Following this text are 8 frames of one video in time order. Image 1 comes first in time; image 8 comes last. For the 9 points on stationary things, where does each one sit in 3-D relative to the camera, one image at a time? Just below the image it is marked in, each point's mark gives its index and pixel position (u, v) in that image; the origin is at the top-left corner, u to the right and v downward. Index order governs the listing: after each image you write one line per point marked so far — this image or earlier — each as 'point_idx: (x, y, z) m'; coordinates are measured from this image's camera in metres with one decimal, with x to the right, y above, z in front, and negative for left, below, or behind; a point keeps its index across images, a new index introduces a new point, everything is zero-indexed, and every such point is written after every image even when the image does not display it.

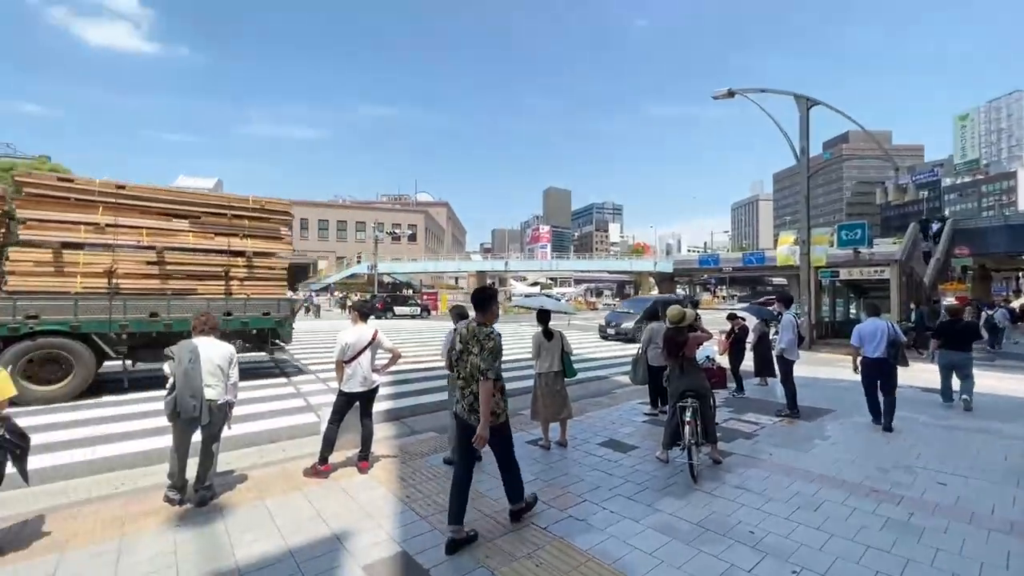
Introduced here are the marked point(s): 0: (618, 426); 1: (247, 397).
0: (+1.9, -2.5, +7.9) m
1: (-5.8, -2.4, +9.3) m
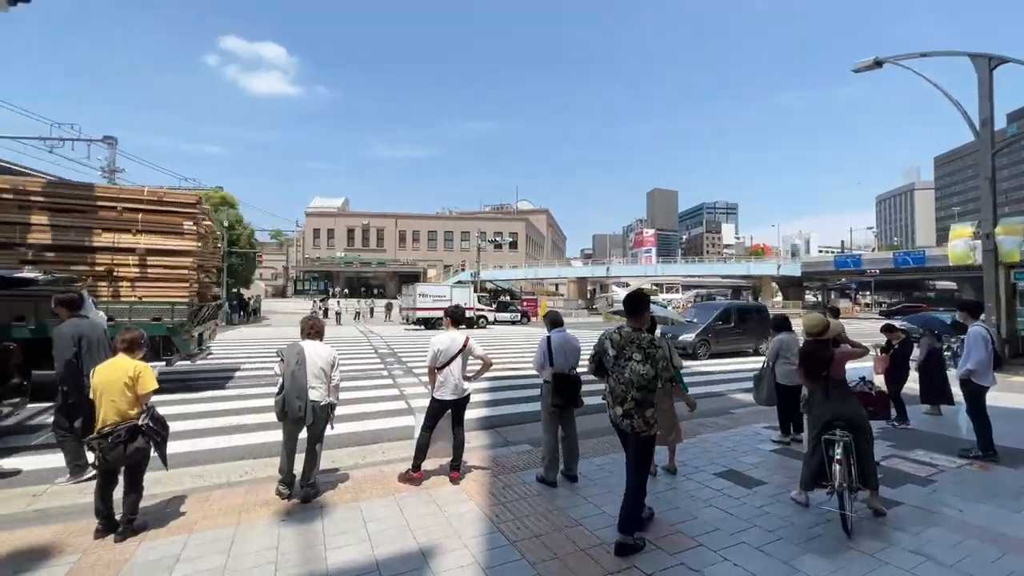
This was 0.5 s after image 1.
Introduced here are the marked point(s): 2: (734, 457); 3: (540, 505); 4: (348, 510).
0: (+3.6, -2.6, +6.8) m
1: (-3.6, -2.5, +10.0) m
2: (+3.4, -2.6, +6.6) m
3: (+0.4, -2.6, +5.1) m
4: (-1.9, -2.6, +5.0) m
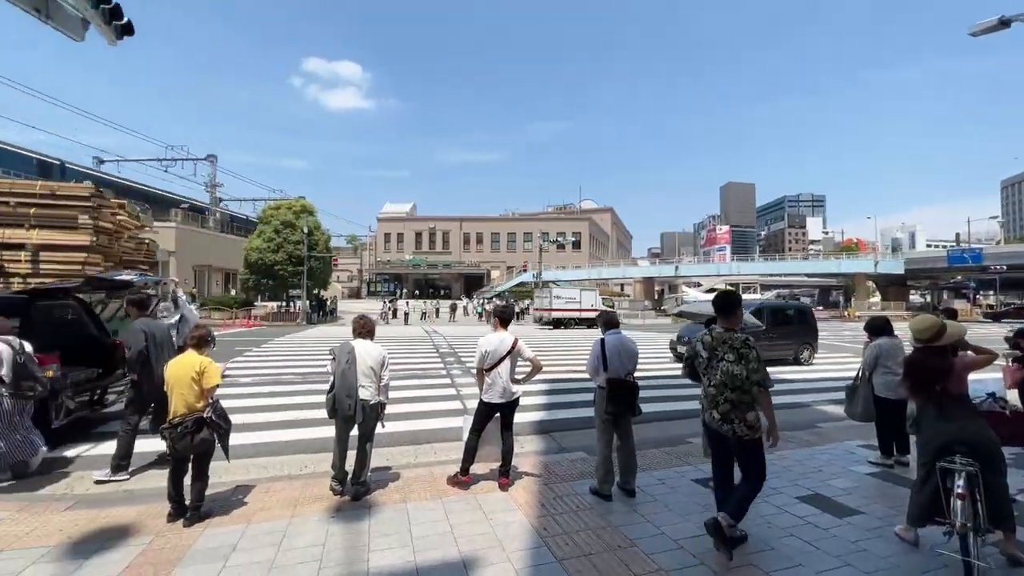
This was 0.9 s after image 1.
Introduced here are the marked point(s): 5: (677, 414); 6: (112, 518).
0: (+4.3, -2.6, +5.9) m
1: (-2.3, -2.5, +10.1) m
2: (+4.1, -2.6, +5.8) m
3: (+0.9, -2.6, +4.8) m
4: (-1.3, -2.5, +4.9) m
5: (+3.5, -2.7, +9.1) m
6: (-4.4, -2.5, +4.7) m
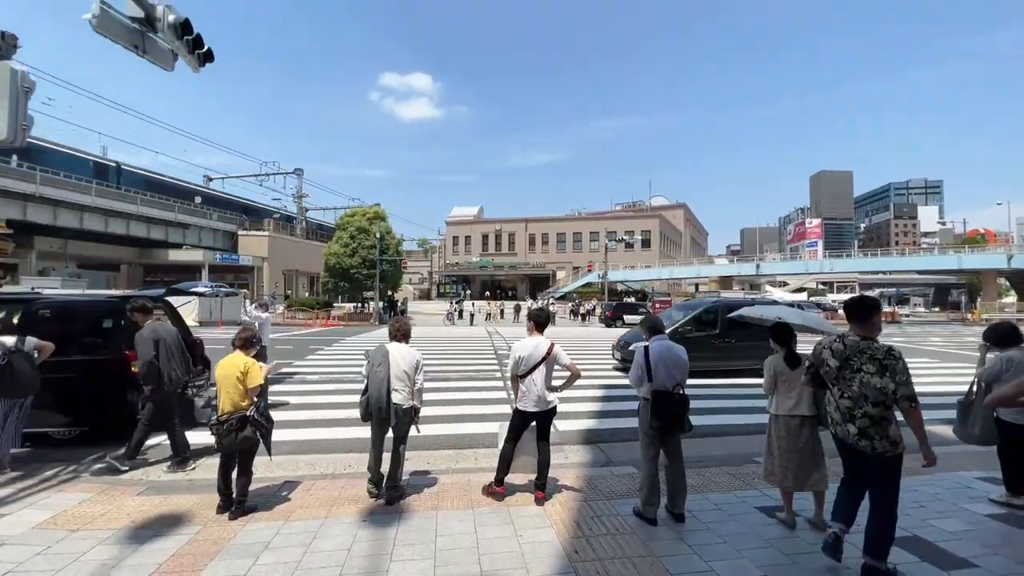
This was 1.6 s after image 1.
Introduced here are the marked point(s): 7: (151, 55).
0: (+4.8, -2.6, +4.9) m
1: (-1.1, -2.6, +10.1) m
2: (+4.6, -2.6, +4.8) m
3: (+1.2, -2.6, +4.3) m
4: (-1.0, -2.6, +4.8) m
5: (+4.4, -2.7, +8.2) m
6: (-4.0, -2.6, +5.1) m
7: (-7.7, +5.0, +9.3) m
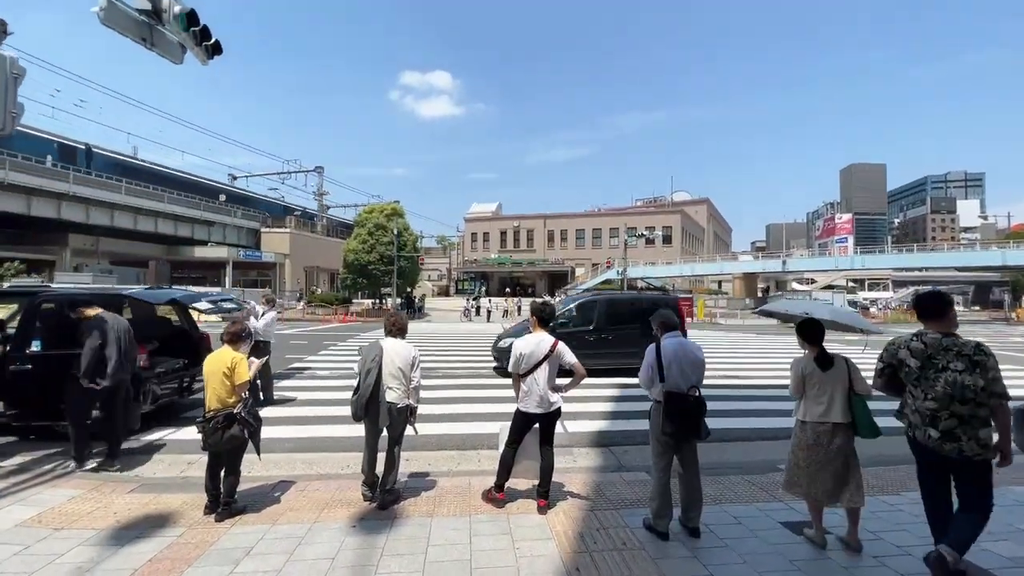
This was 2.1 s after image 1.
0: (+4.7, -2.5, +4.4) m
1: (-0.9, -2.4, +9.8) m
2: (+4.6, -2.5, +4.3) m
3: (+1.2, -2.5, +3.9) m
4: (-1.0, -2.5, +4.5) m
5: (+4.5, -2.6, +7.6) m
6: (-4.0, -2.5, +4.9) m
7: (-7.5, +5.1, +9.3) m
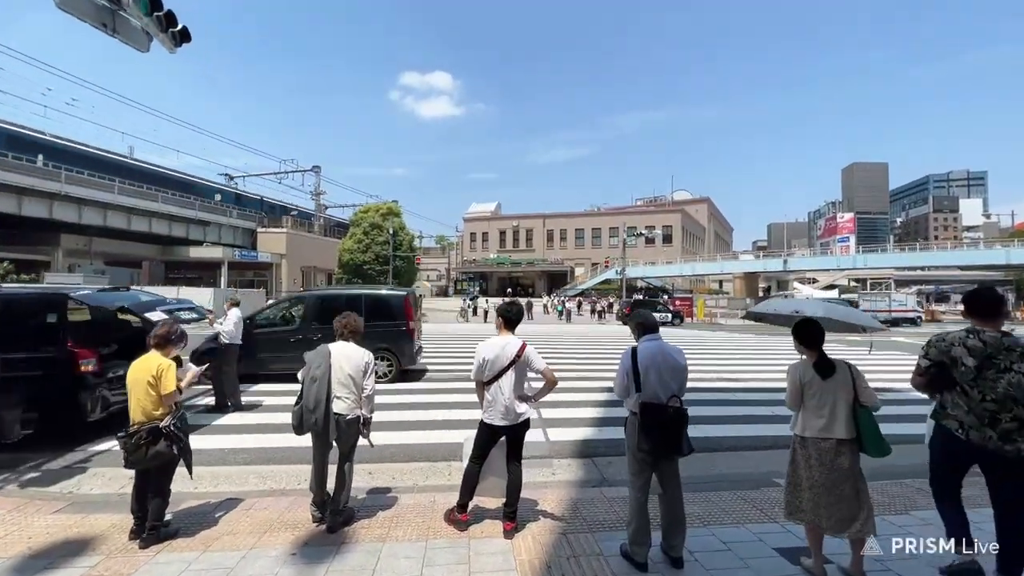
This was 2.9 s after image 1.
0: (+4.4, -2.4, +3.8) m
1: (-1.3, -2.4, +9.3) m
2: (+4.2, -2.4, +3.7) m
3: (+0.8, -2.5, +3.4) m
4: (-1.4, -2.5, +4.0) m
5: (+4.2, -2.5, +7.1) m
6: (-4.4, -2.4, +4.4) m
7: (-7.9, +5.1, +8.8) m
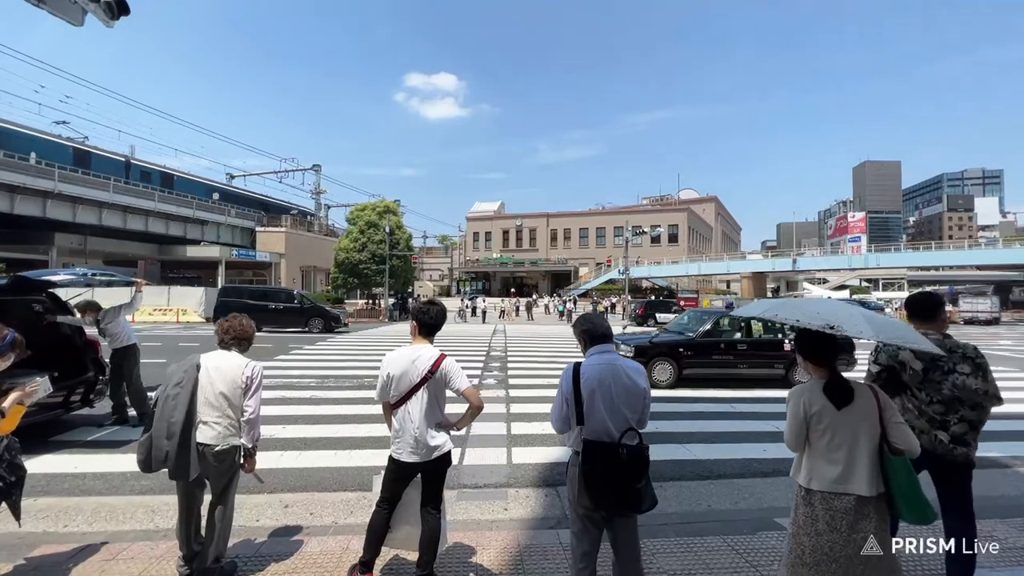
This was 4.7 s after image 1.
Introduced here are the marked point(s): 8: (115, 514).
0: (+3.7, -2.4, +2.8) m
1: (-1.8, -2.4, +8.3) m
2: (+3.5, -2.4, +2.7) m
3: (+0.1, -2.4, +2.4) m
4: (-2.0, -2.4, +3.0) m
5: (+3.6, -2.5, +6.0) m
6: (-5.0, -2.4, +3.5) m
7: (-8.5, +5.2, +7.9) m
8: (-4.3, -2.4, +4.7) m
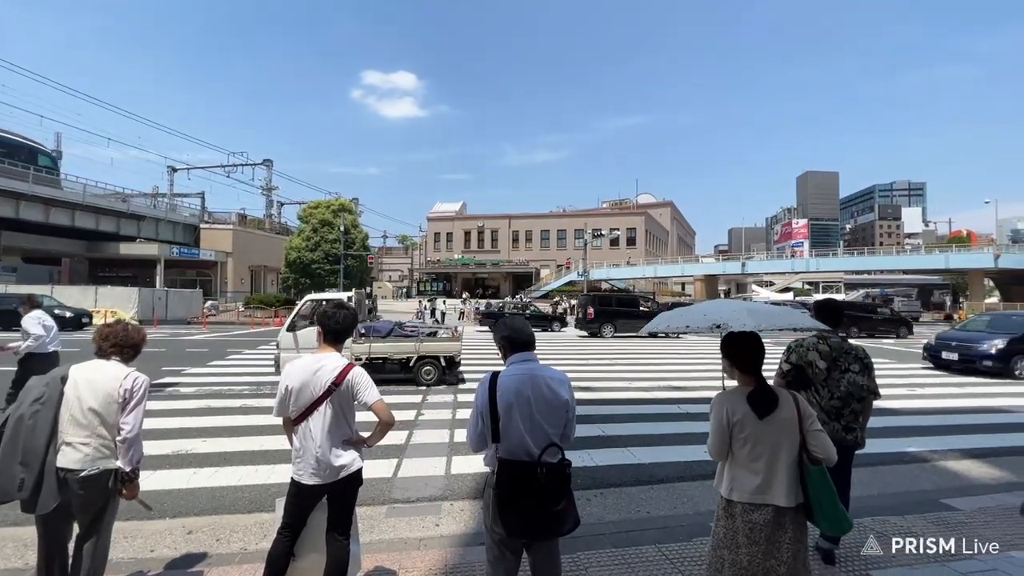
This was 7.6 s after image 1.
0: (+3.2, -2.4, +2.8) m
1: (-2.8, -2.4, +7.9) m
2: (+3.0, -2.4, +2.7) m
3: (-0.4, -2.4, +2.1) m
4: (-2.6, -2.4, +2.6) m
5: (+2.7, -2.5, +6.1) m
6: (-5.6, -2.4, +2.8) m
7: (-9.4, +5.2, +6.9) m
8: (-5.0, -2.4, +4.0) m
